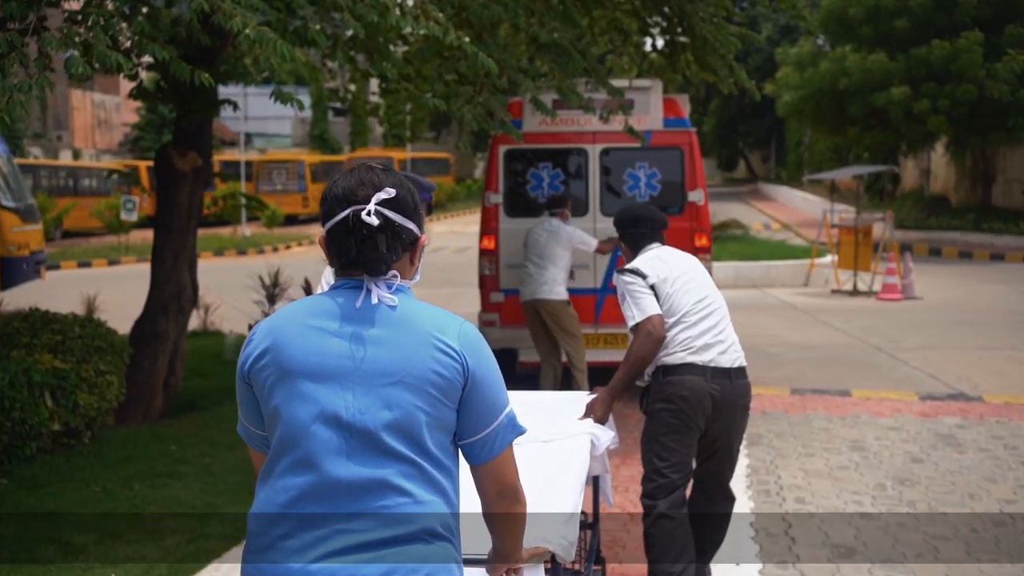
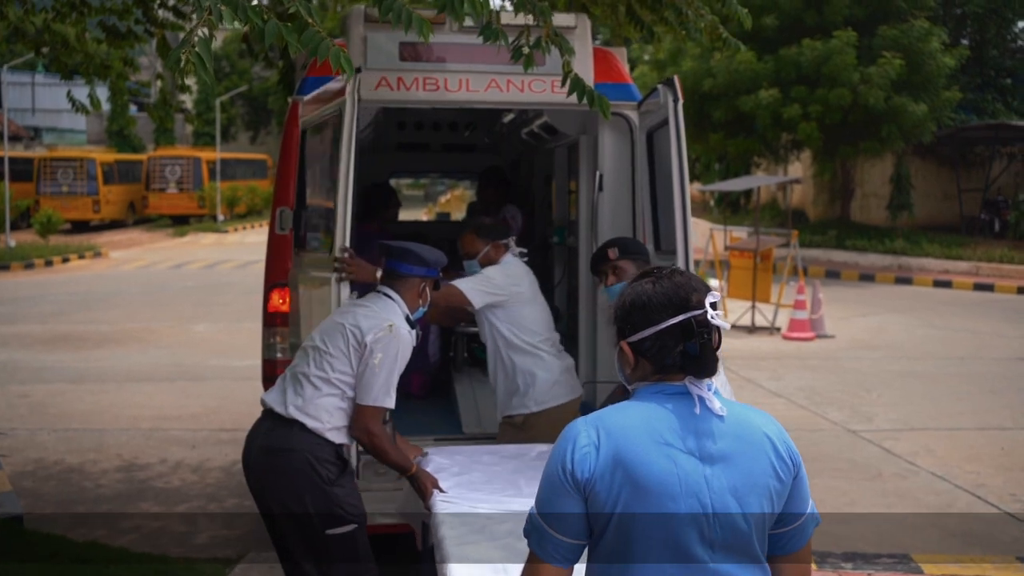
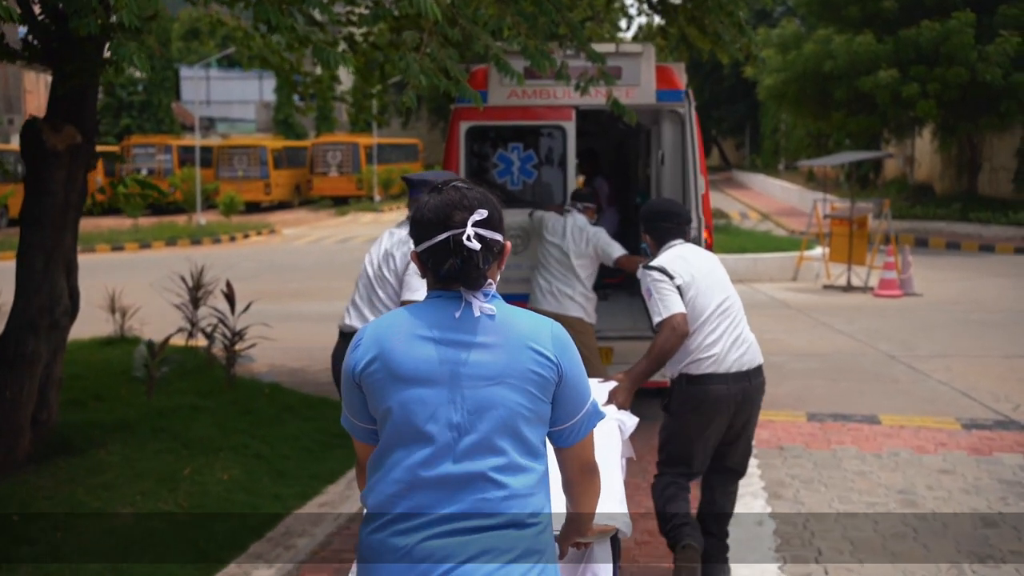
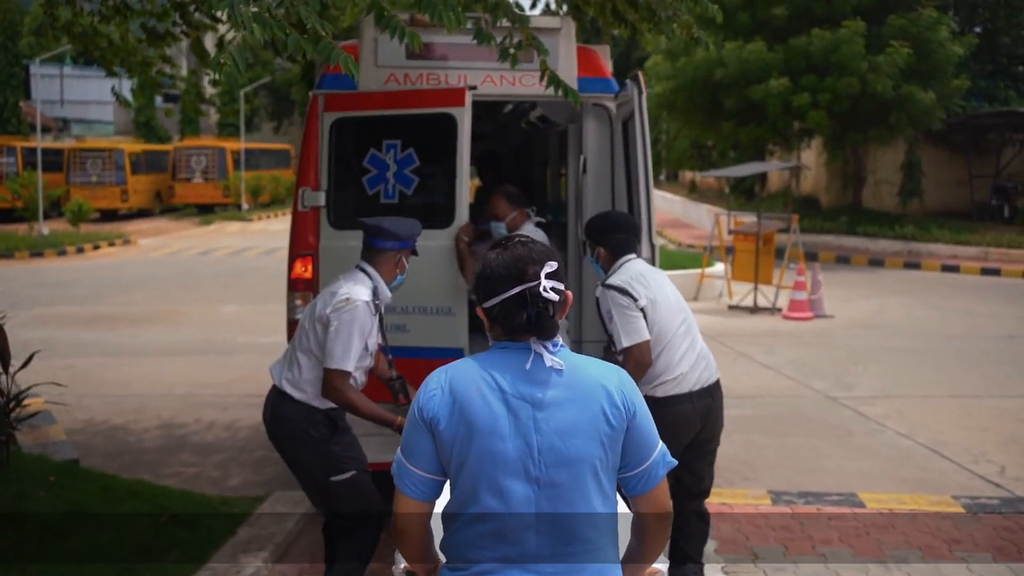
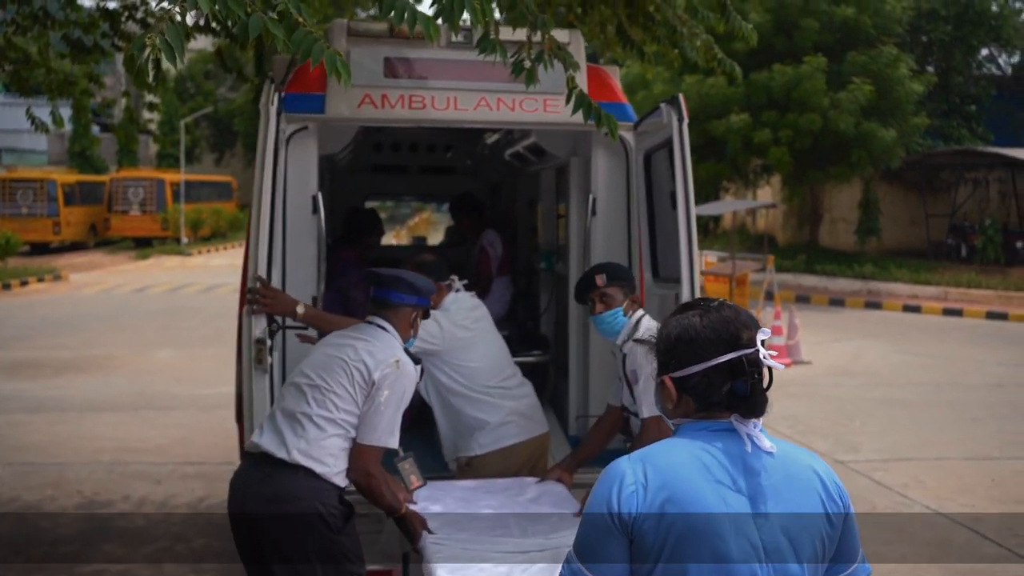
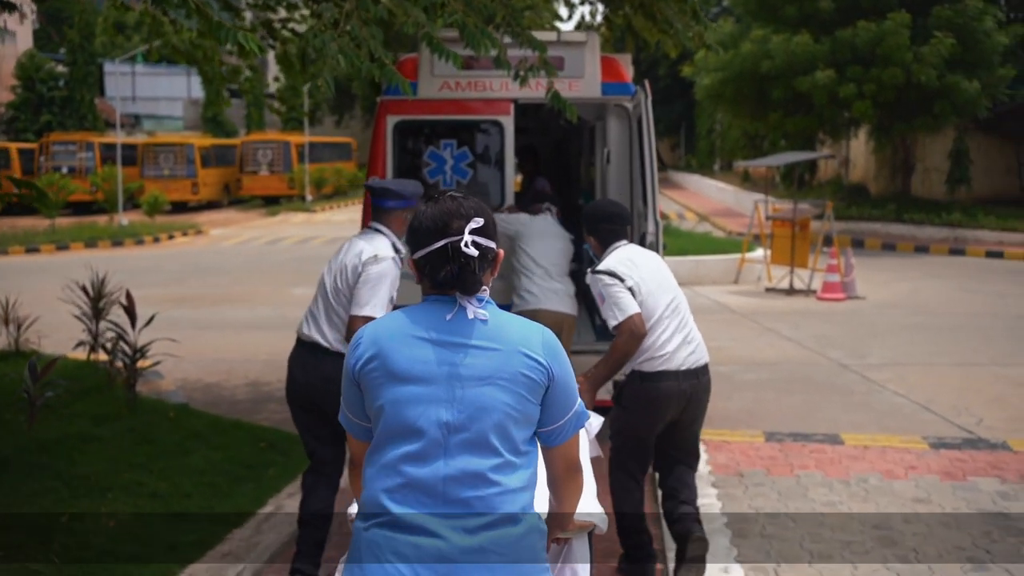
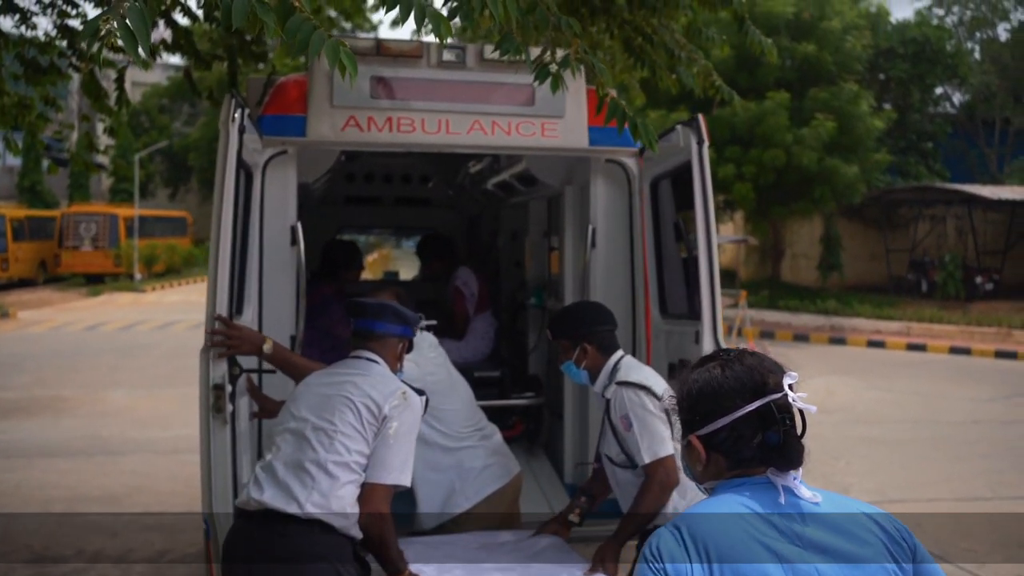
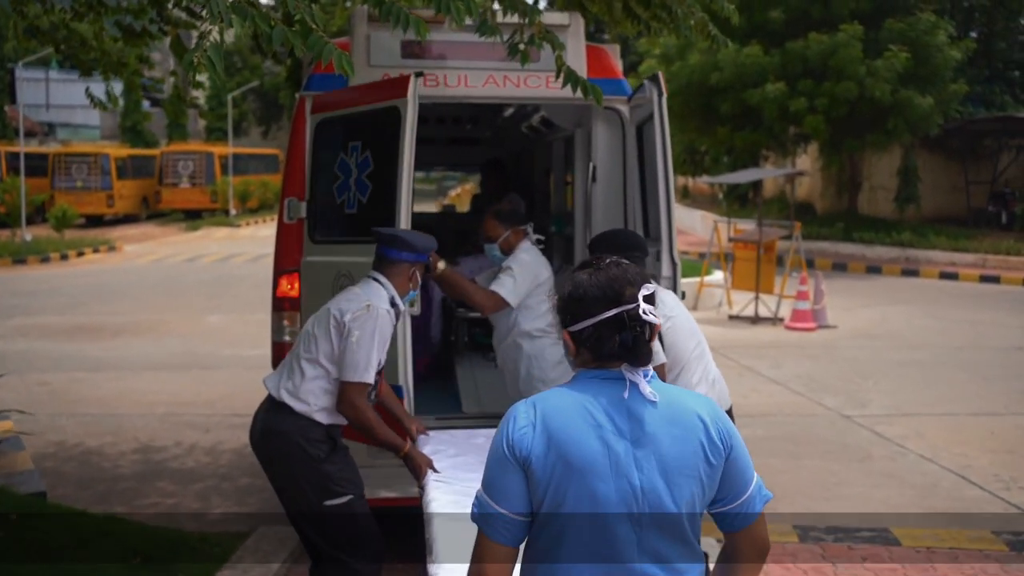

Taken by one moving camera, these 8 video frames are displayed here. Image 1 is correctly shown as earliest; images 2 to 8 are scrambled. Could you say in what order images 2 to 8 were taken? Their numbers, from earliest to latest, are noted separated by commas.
3, 6, 4, 8, 2, 5, 7
